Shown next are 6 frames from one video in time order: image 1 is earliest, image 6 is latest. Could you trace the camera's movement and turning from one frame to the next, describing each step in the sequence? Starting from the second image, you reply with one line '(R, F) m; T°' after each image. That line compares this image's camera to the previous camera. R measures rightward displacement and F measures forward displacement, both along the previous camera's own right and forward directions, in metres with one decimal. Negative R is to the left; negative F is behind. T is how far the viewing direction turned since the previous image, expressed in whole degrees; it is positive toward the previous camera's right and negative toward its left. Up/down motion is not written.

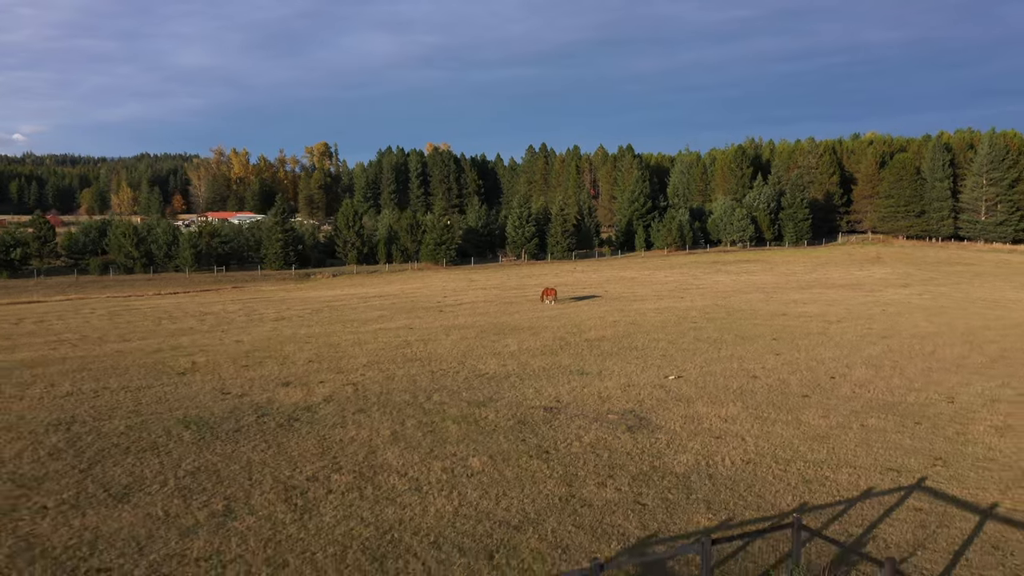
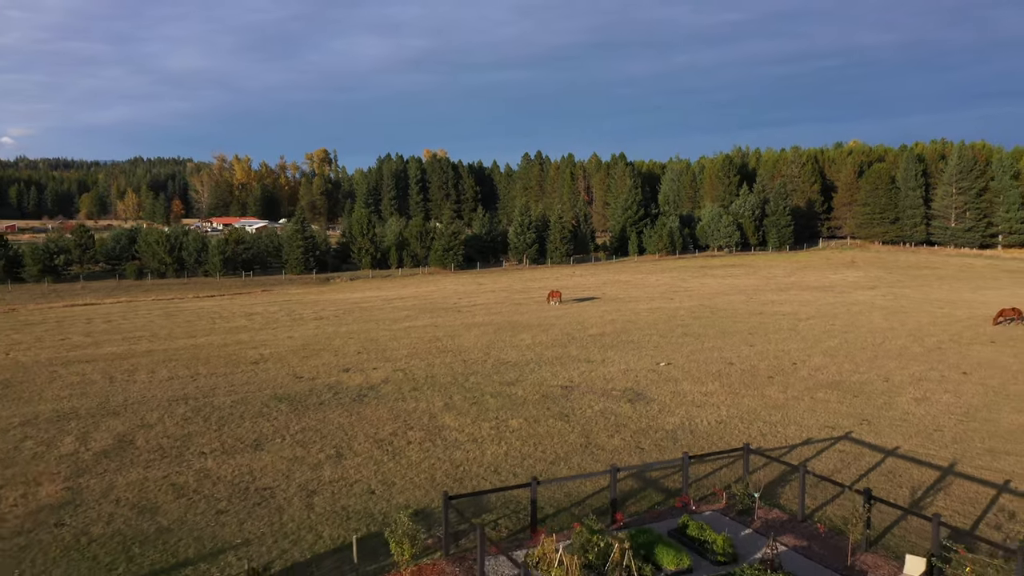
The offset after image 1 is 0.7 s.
(-0.6, -4.3) m; 0°
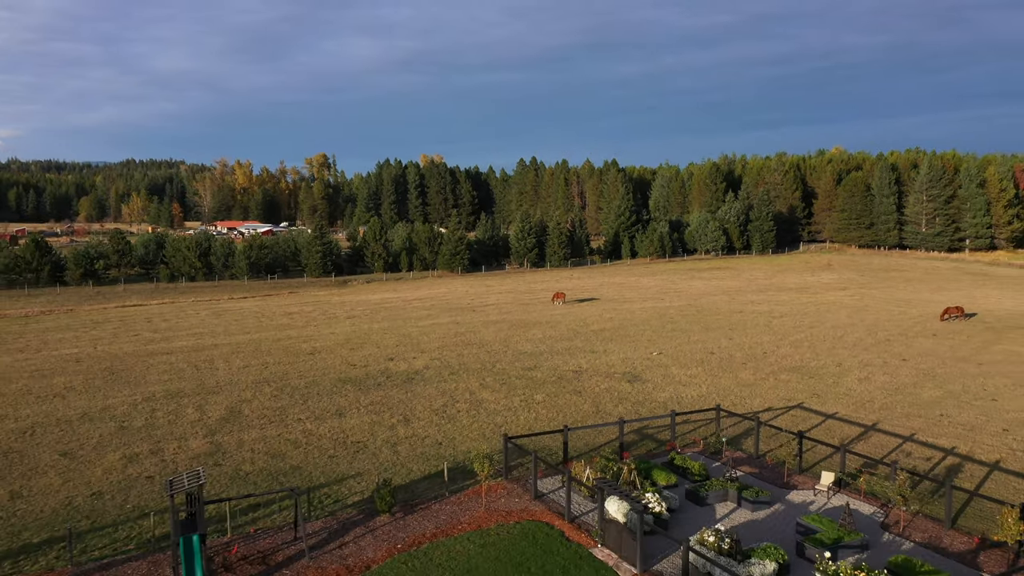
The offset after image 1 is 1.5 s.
(-0.7, -4.7) m; +1°
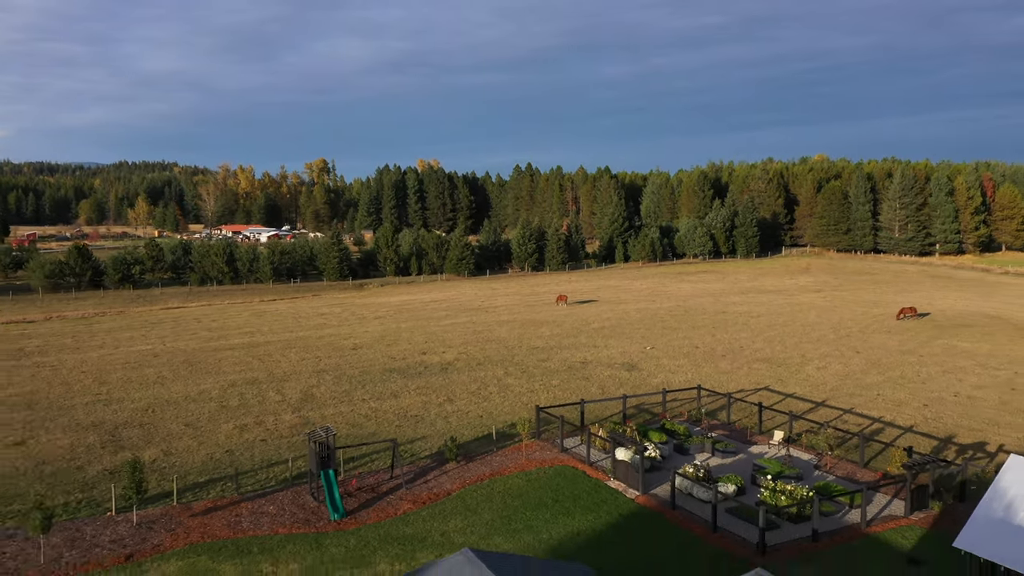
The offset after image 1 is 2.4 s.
(-0.8, -5.1) m; 0°
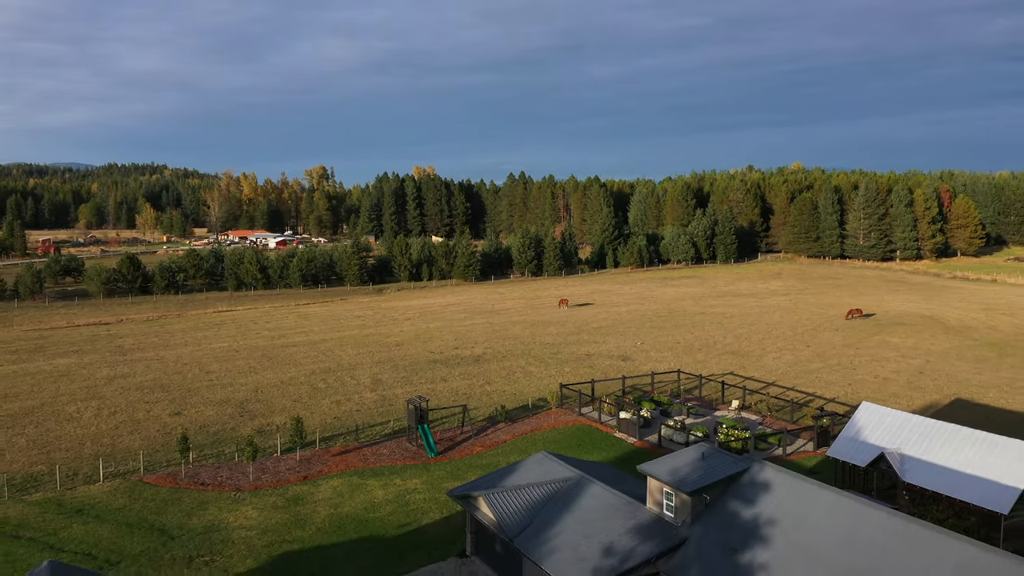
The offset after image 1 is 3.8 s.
(-1.1, -7.7) m; +1°
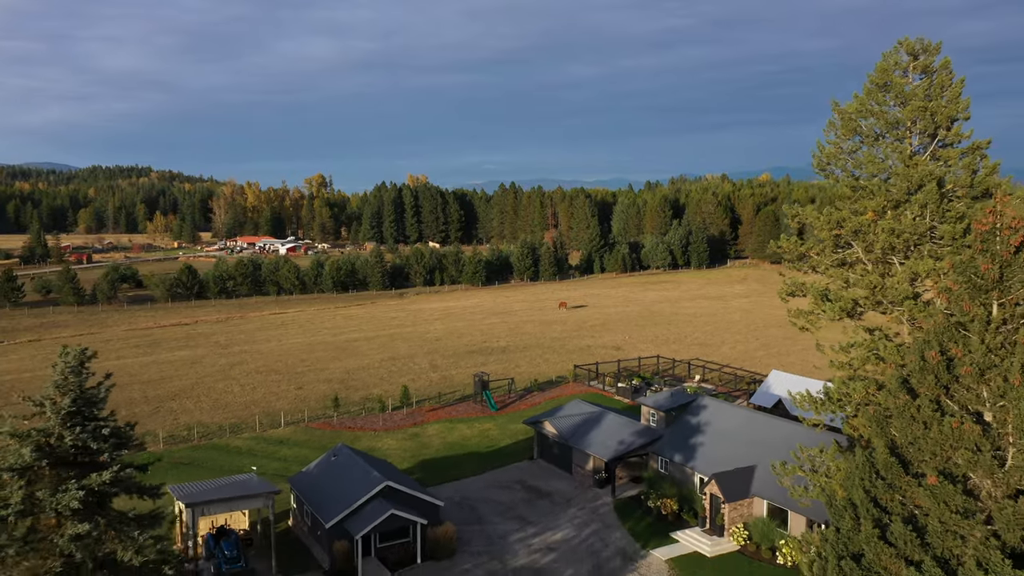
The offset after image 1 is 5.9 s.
(-1.8, -11.7) m; +1°
